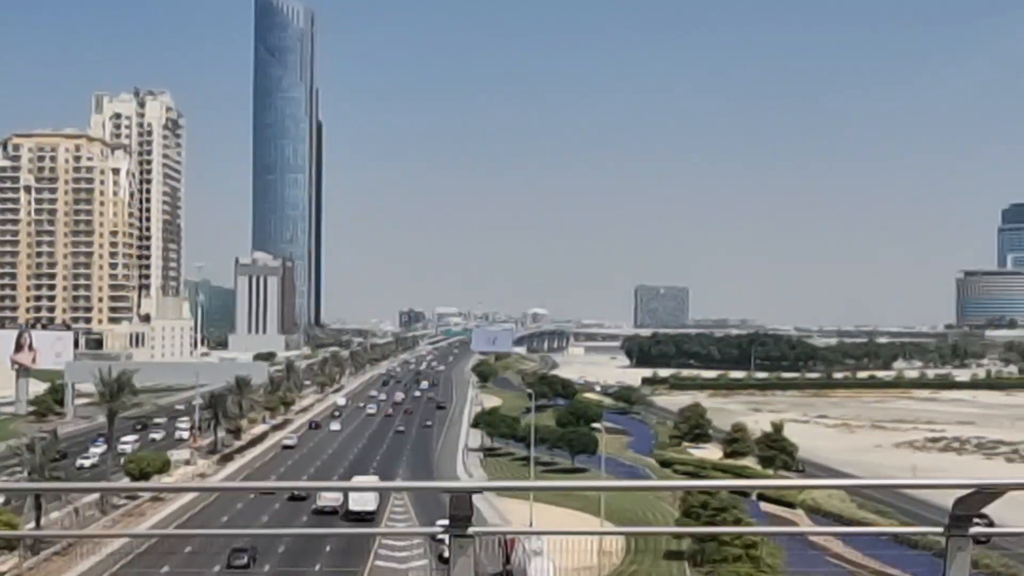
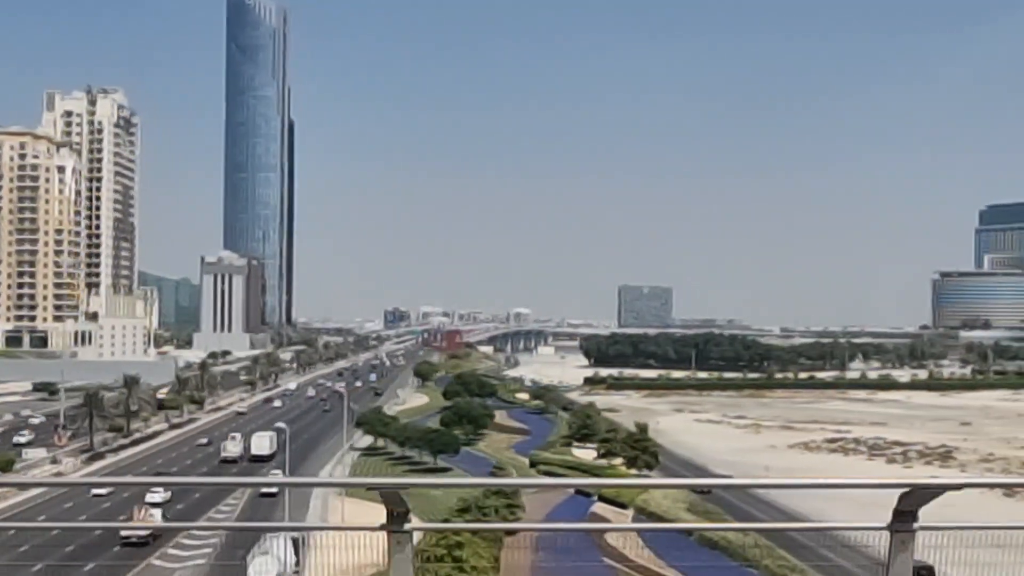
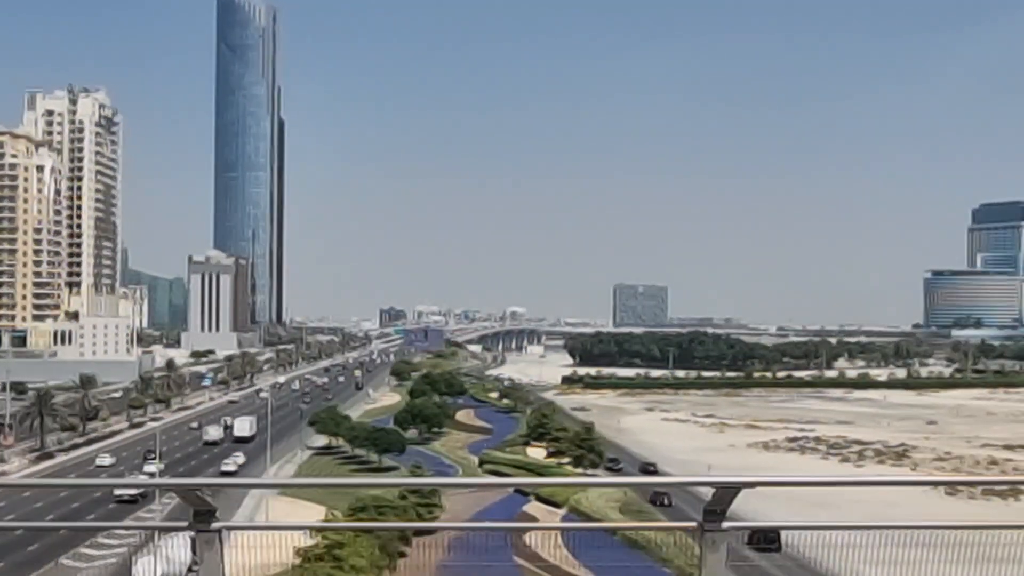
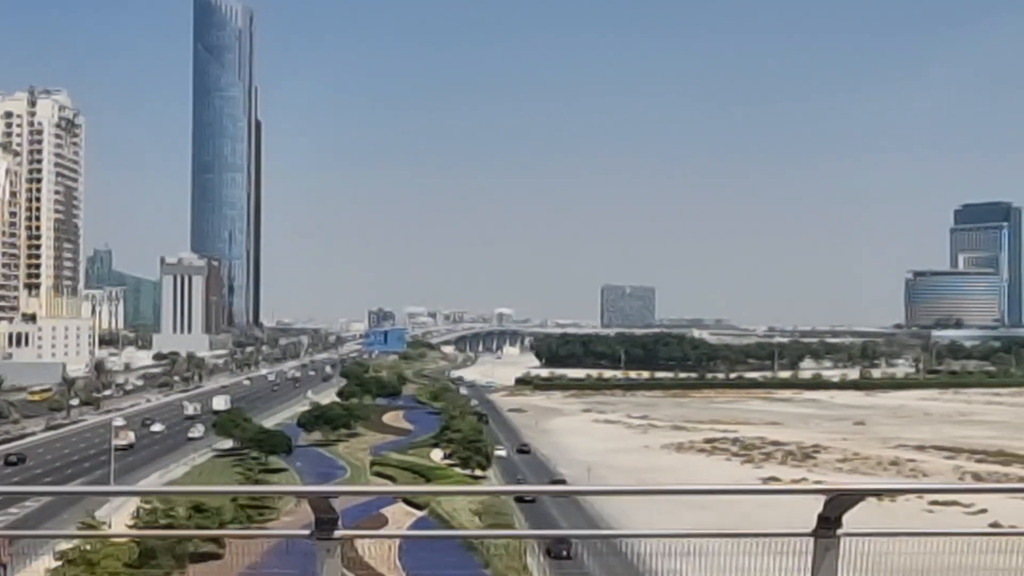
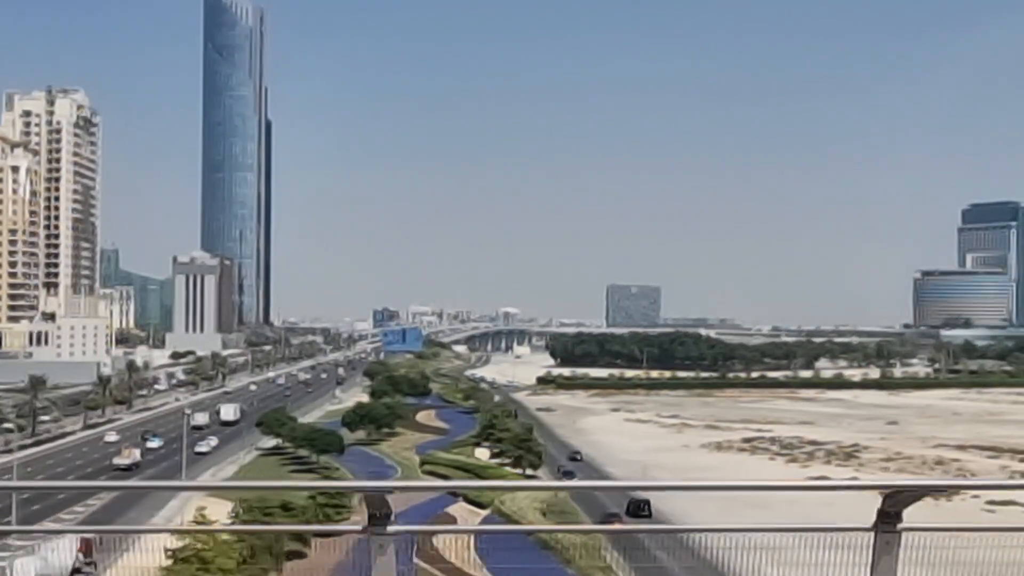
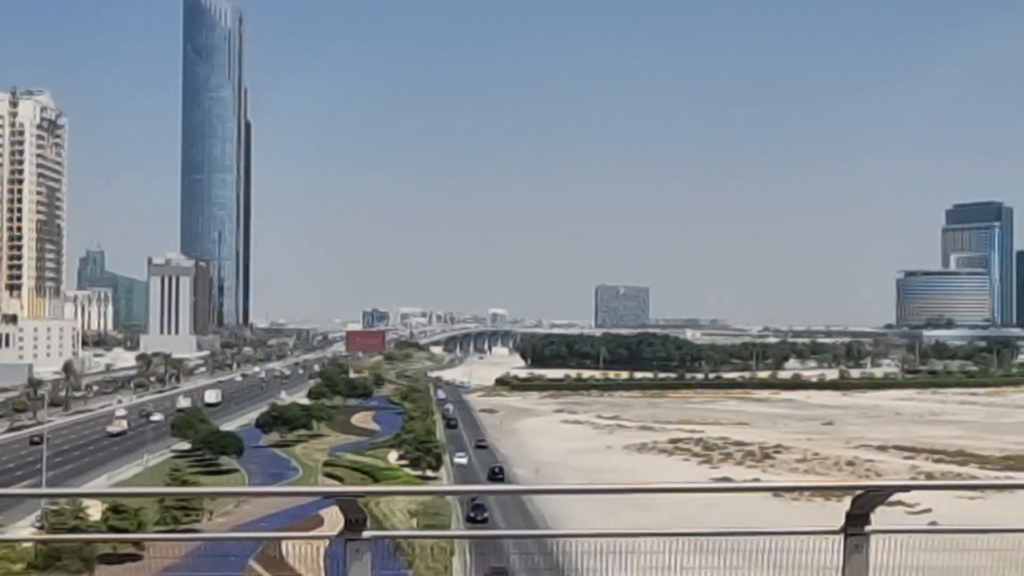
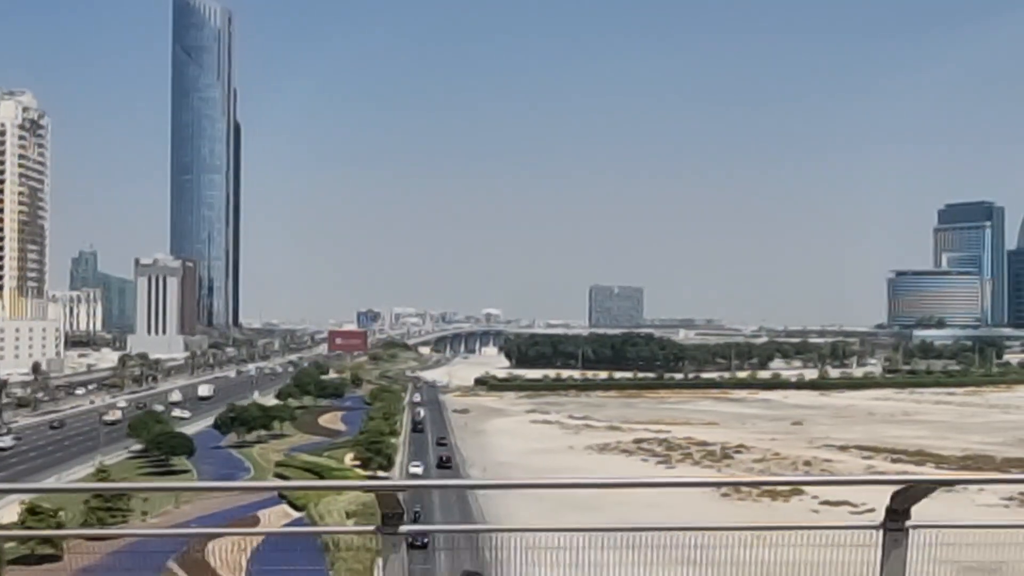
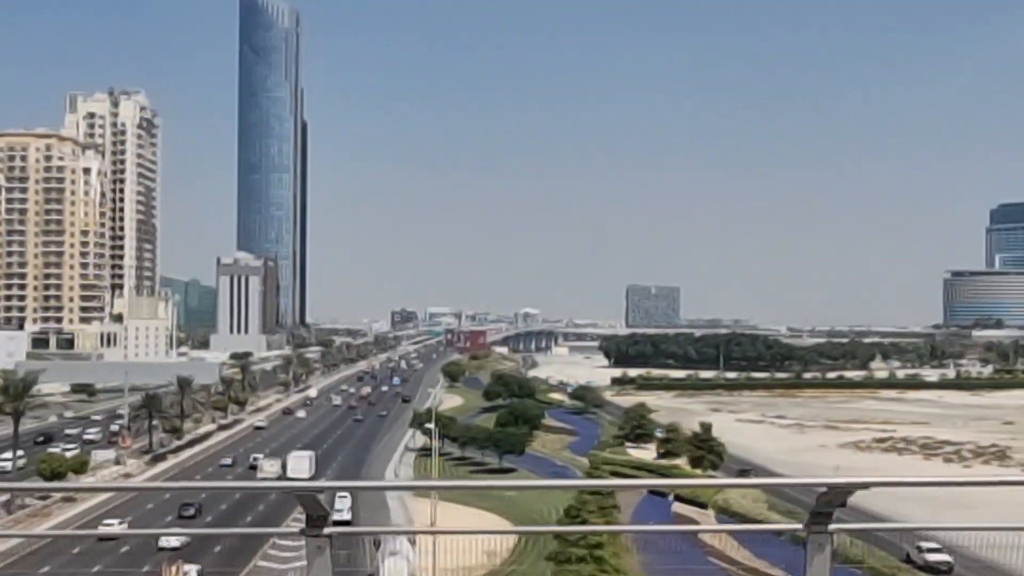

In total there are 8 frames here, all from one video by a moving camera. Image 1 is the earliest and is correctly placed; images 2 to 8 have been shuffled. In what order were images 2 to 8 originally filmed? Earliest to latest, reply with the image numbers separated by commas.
8, 2, 3, 5, 4, 6, 7
